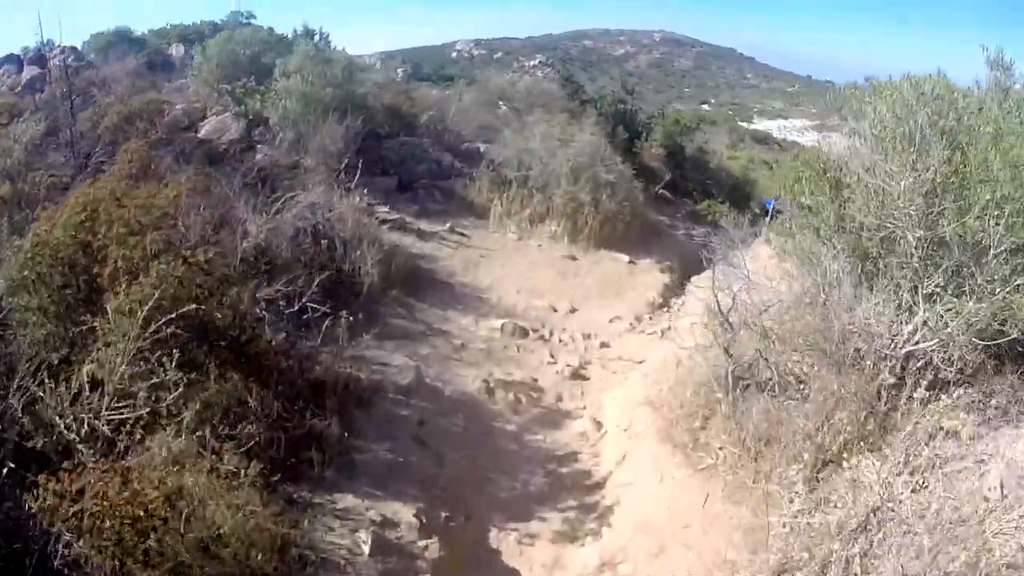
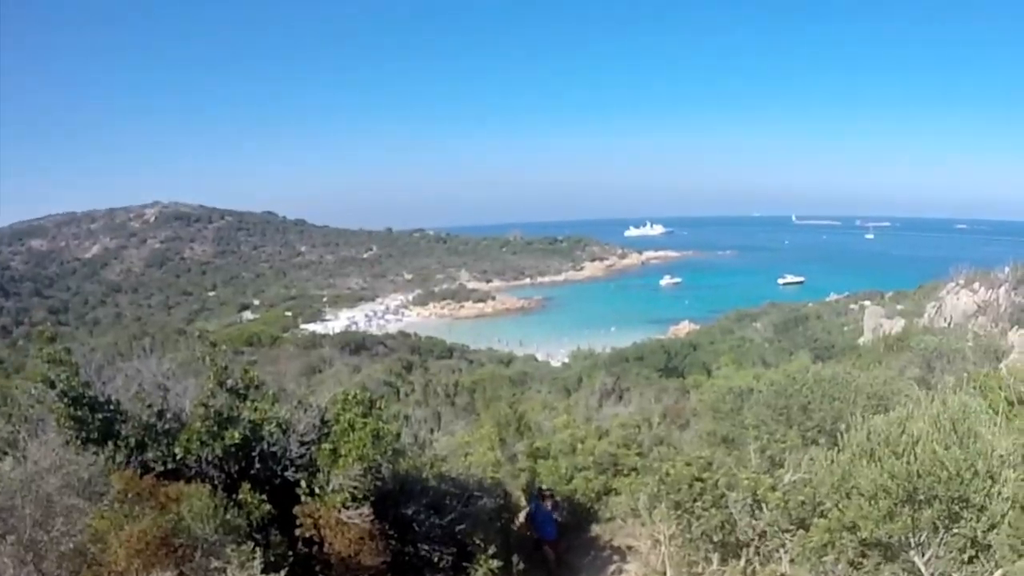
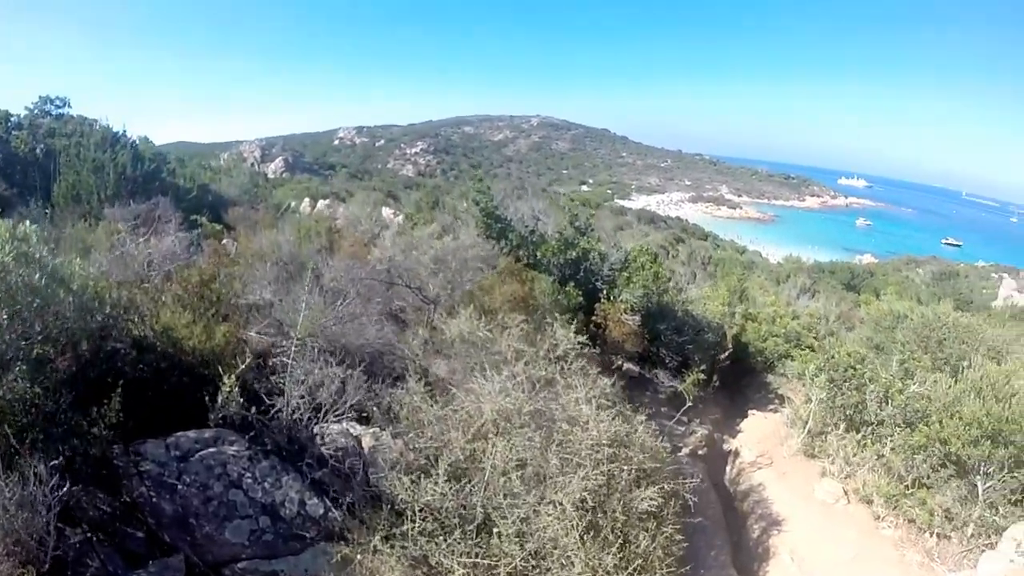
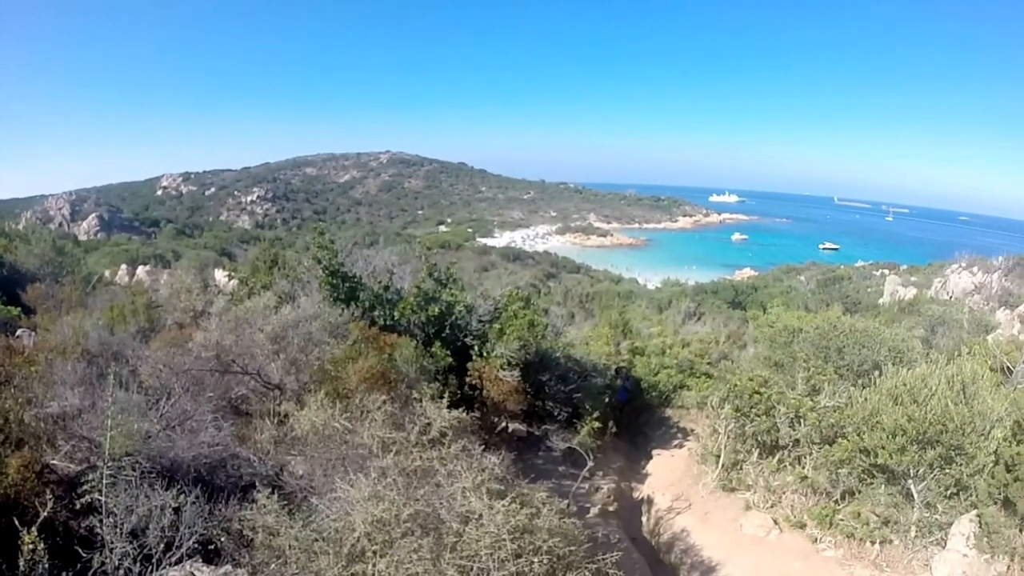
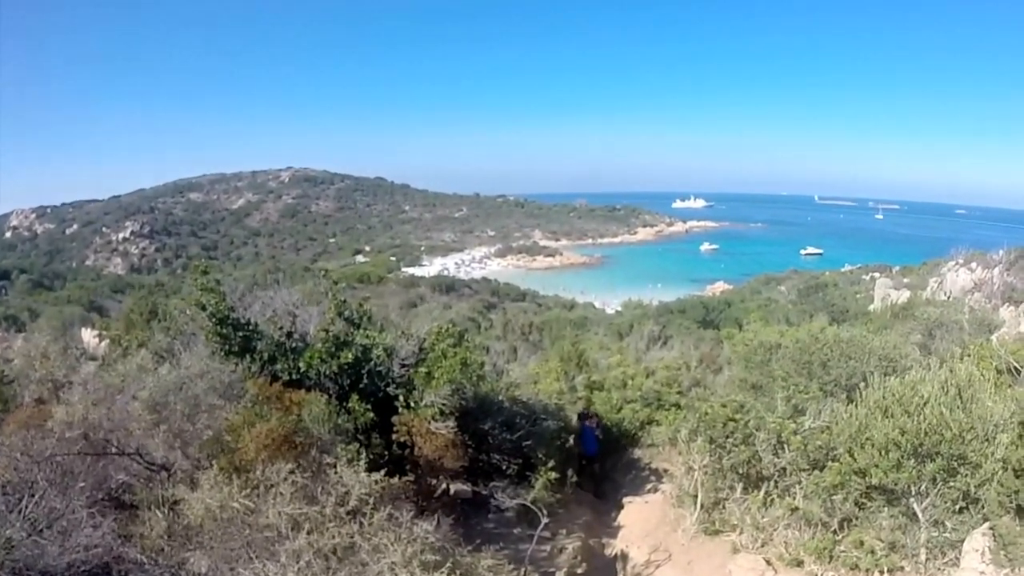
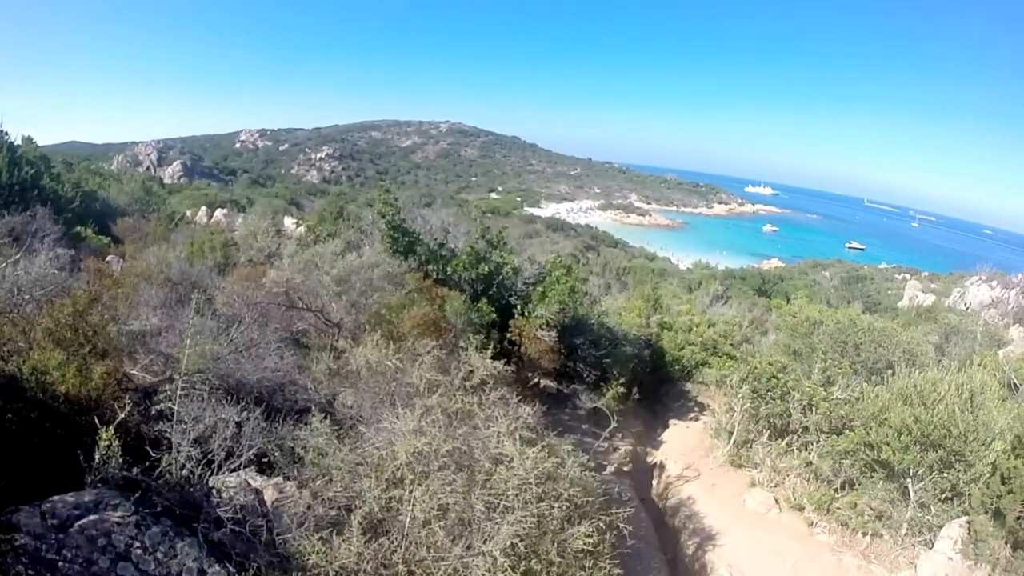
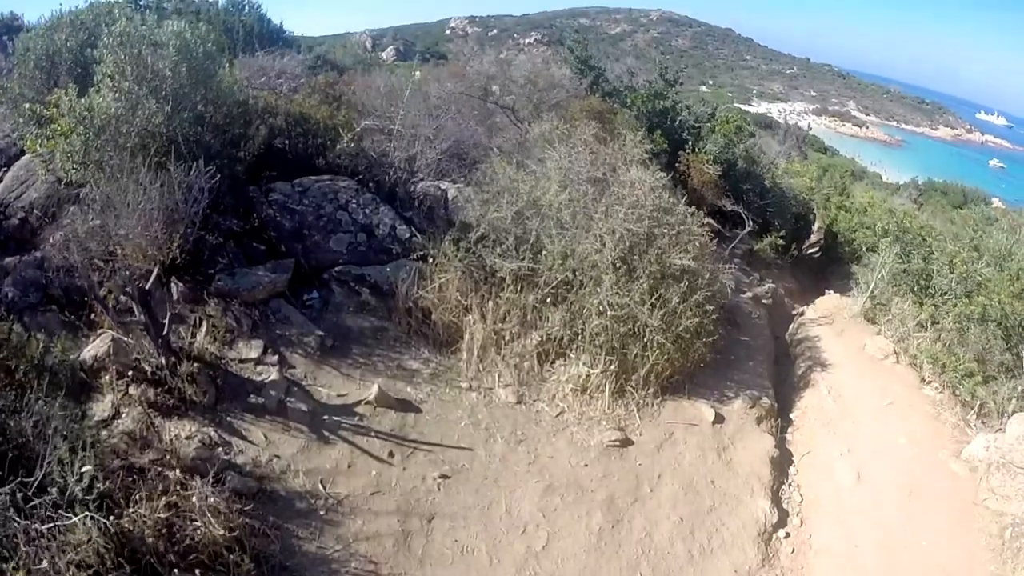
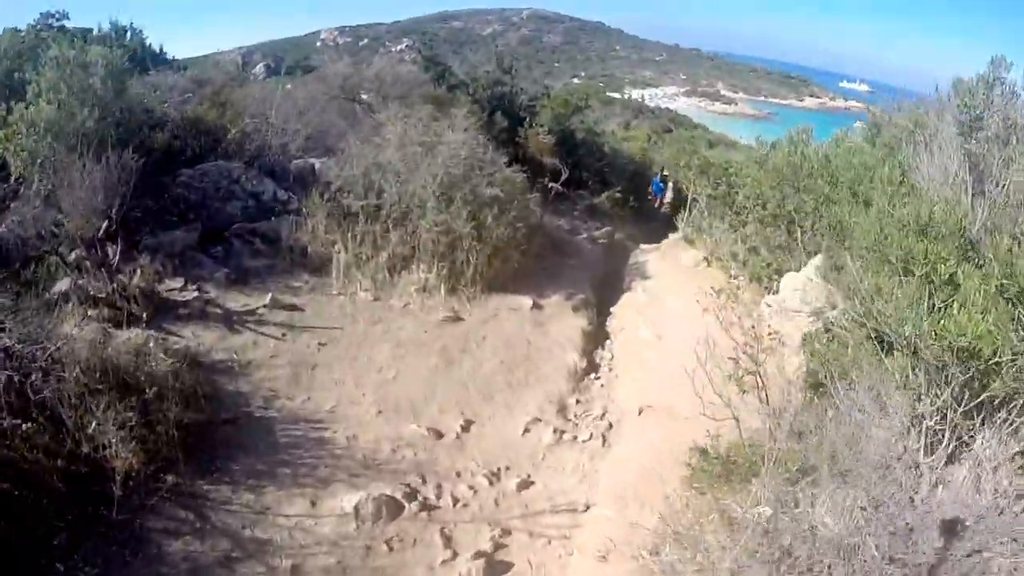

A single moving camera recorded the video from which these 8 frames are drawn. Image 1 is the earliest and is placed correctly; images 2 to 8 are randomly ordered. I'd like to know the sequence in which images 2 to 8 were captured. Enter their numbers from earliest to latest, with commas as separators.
8, 7, 3, 6, 4, 5, 2
